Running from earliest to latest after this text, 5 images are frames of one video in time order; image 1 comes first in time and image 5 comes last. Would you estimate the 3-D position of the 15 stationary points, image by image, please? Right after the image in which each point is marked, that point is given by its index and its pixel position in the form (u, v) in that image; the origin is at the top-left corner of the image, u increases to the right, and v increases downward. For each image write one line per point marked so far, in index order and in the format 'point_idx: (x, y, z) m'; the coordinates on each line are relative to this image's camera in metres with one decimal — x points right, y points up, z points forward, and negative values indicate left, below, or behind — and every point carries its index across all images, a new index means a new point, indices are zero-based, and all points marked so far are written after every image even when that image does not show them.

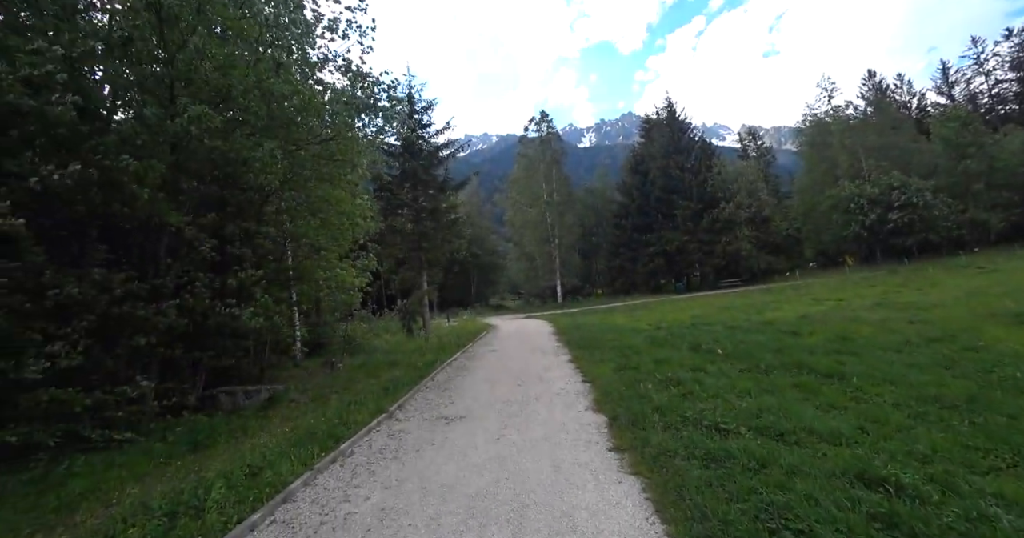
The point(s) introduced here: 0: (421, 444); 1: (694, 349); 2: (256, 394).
0: (-1.1, -2.2, +6.0) m
1: (+3.8, -1.7, +10.2) m
2: (-5.5, -2.7, +10.6) m
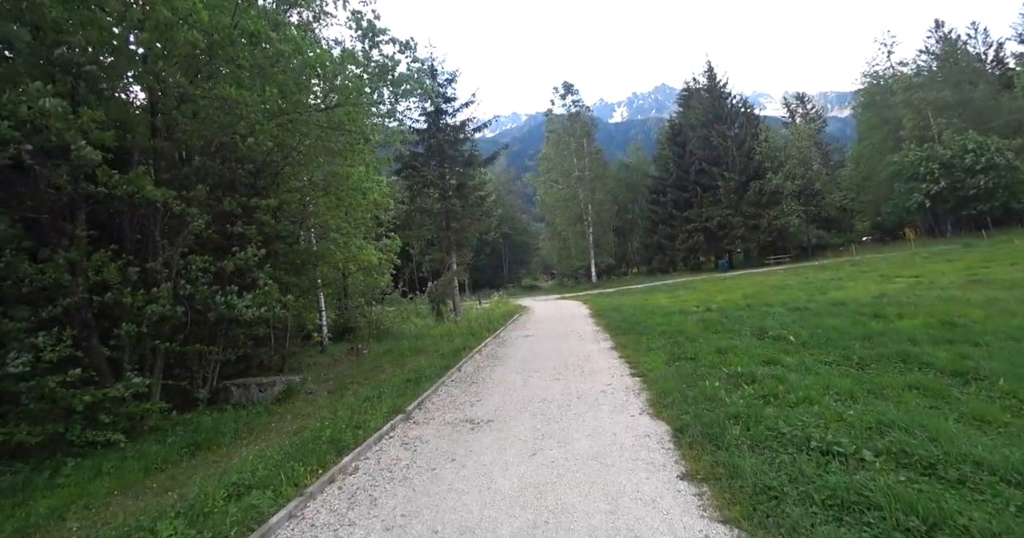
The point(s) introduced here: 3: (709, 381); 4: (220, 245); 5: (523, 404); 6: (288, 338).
0: (-0.7, -1.9, +4.9) m
1: (+4.5, -1.2, +8.8) m
2: (-4.8, -2.4, +9.8) m
3: (+2.5, -1.5, +6.3) m
4: (-5.3, +0.4, +8.9) m
5: (+0.1, -1.8, +6.6) m
6: (-5.7, -1.8, +12.5) m
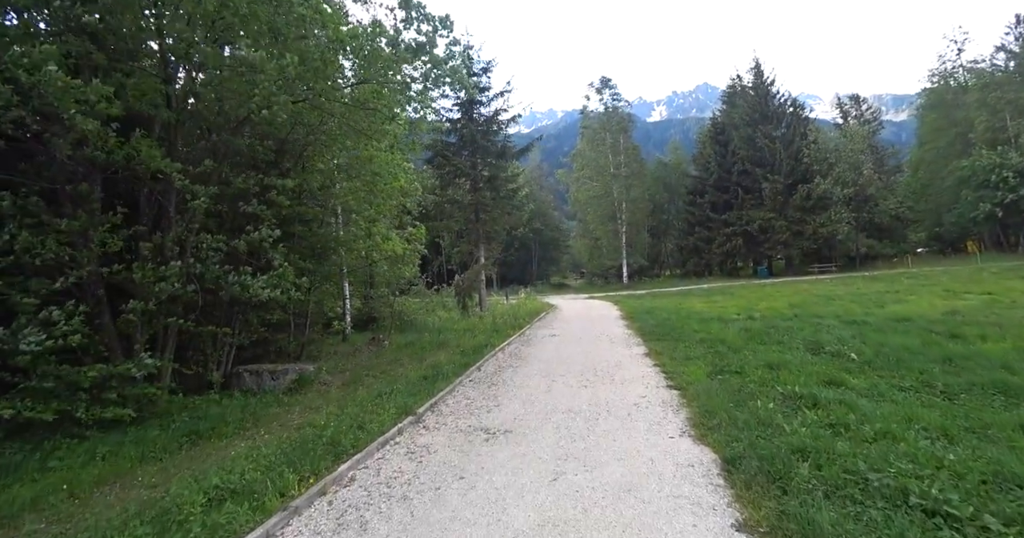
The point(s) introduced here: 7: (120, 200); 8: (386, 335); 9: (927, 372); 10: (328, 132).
0: (-0.6, -1.8, +4.3) m
1: (+4.9, -1.3, +7.9) m
2: (-4.4, -2.1, +9.4) m
3: (+2.8, -1.5, +5.5) m
4: (-4.8, +0.8, +8.5) m
5: (+0.4, -1.7, +5.9) m
6: (-5.1, -1.4, +12.2) m
7: (-6.2, +1.1, +7.8) m
8: (-4.5, -2.3, +17.5) m
9: (+5.1, -1.3, +6.0) m
10: (-3.6, +2.7, +9.5) m
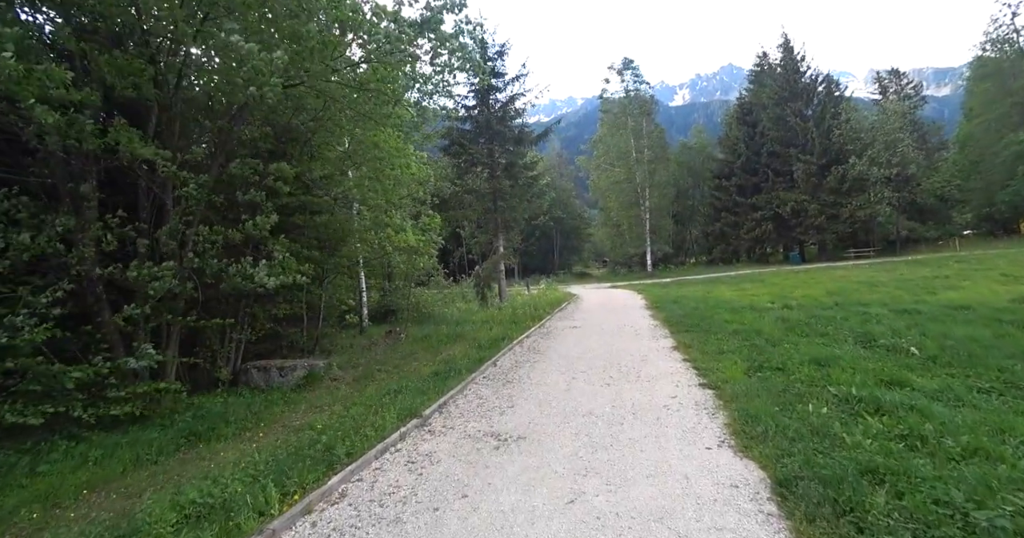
0: (-0.5, -1.7, +3.7) m
1: (+5.1, -1.1, +7.1) m
2: (-4.1, -1.9, +9.1) m
3: (+2.9, -1.3, +4.8) m
4: (-4.5, +0.9, +8.1) m
5: (+0.6, -1.6, +5.3) m
6: (-4.6, -1.2, +11.8) m
7: (-6.0, +1.2, +7.4) m
8: (-3.8, -2.0, +17.1) m
9: (+5.2, -1.1, +5.2) m
10: (-3.3, +2.8, +9.0) m
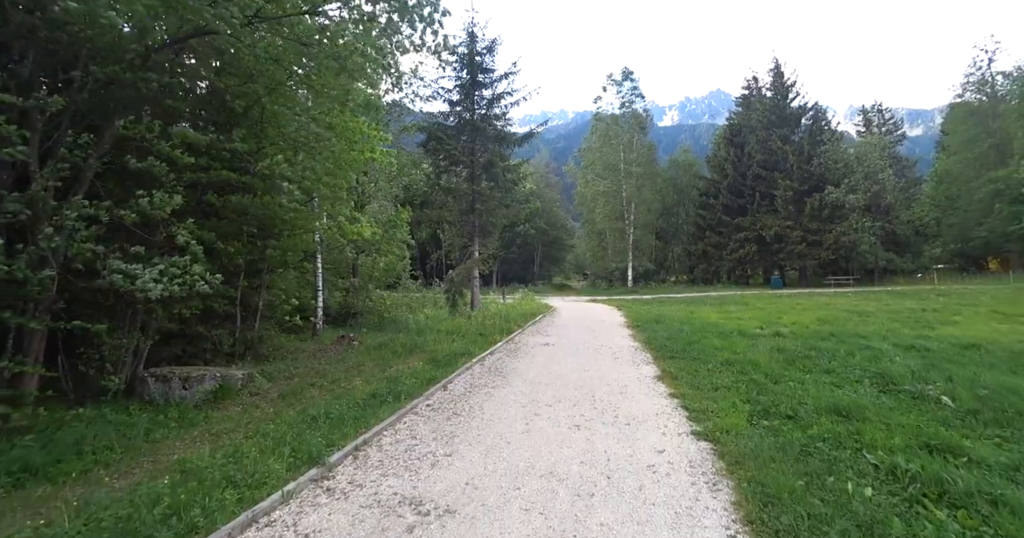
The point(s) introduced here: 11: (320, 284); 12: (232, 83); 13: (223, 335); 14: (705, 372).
0: (-1.0, -1.7, +2.3) m
1: (+4.5, -1.4, +5.9) m
2: (-4.8, -1.8, +7.5) m
3: (+2.4, -1.5, +3.5) m
4: (-5.0, +1.1, +6.6) m
5: (0.0, -1.7, +4.0) m
6: (-5.4, -1.0, +10.2) m
7: (-6.4, +1.5, +5.9) m
8: (-4.8, -2.0, +15.6) m
9: (+4.7, -1.4, +4.0) m
10: (-3.7, +2.9, +7.6) m
11: (-6.1, -0.5, +15.5) m
12: (-4.2, +2.8, +7.3) m
13: (-5.7, -1.4, +9.7) m
14: (+3.0, -1.6, +7.6) m
